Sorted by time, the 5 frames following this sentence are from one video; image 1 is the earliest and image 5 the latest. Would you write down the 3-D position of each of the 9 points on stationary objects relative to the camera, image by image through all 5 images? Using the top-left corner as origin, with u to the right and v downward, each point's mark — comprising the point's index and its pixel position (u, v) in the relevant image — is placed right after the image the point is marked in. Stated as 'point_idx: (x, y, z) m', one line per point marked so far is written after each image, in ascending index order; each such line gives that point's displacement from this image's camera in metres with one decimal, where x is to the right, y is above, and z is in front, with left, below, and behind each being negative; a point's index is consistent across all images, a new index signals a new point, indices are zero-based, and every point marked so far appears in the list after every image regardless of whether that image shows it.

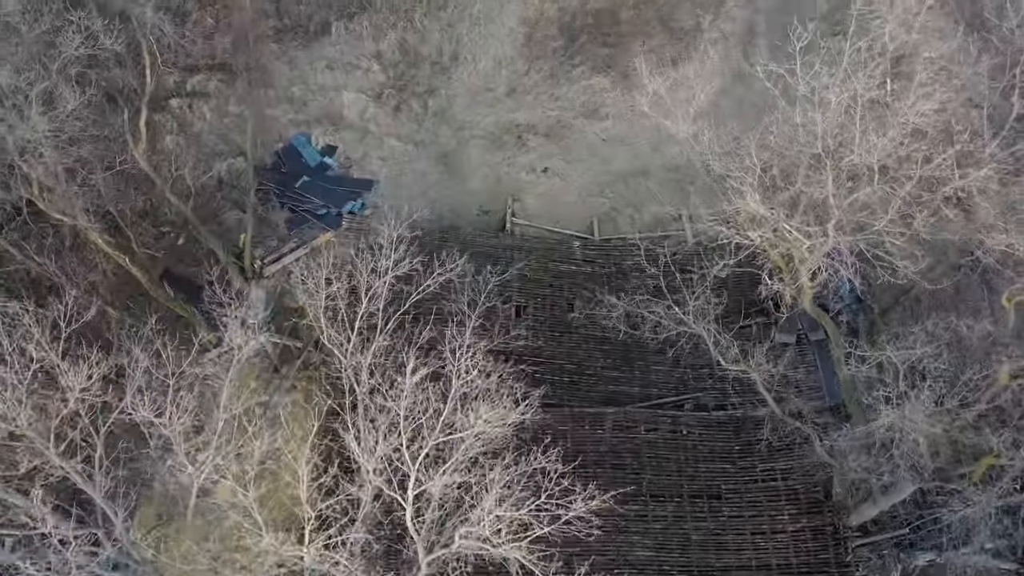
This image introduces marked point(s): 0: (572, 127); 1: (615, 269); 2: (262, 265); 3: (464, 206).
0: (+1.6, +4.2, +17.8) m
1: (+2.3, +0.5, +14.8) m
2: (-5.6, +0.5, +15.1) m
3: (-1.2, +2.0, +16.7) m
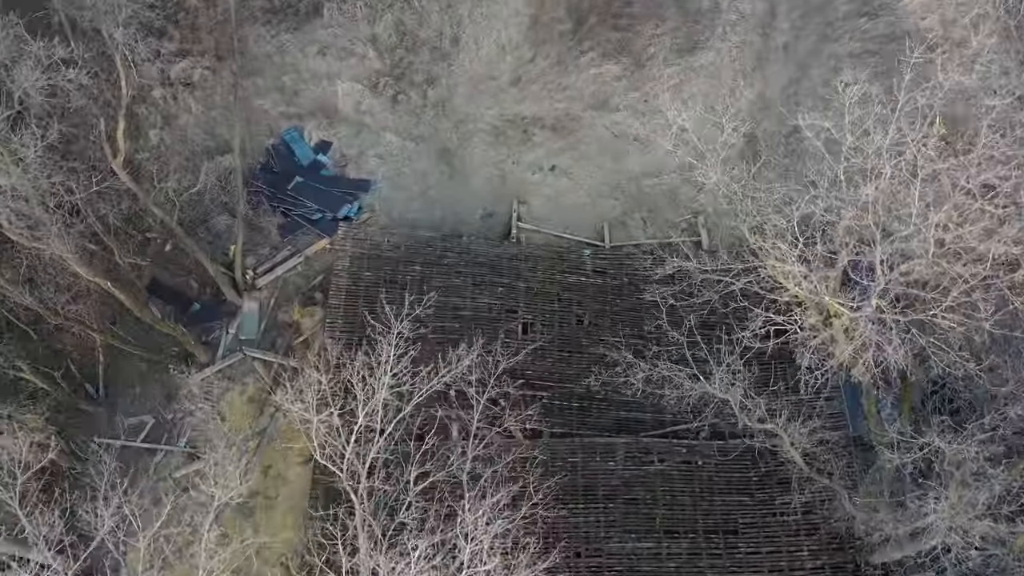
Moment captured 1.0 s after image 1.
0: (+1.7, +4.2, +16.7) m
1: (+2.4, +0.2, +14.0) m
2: (-5.5, +0.2, +14.3) m
3: (-1.1, +1.8, +15.8) m
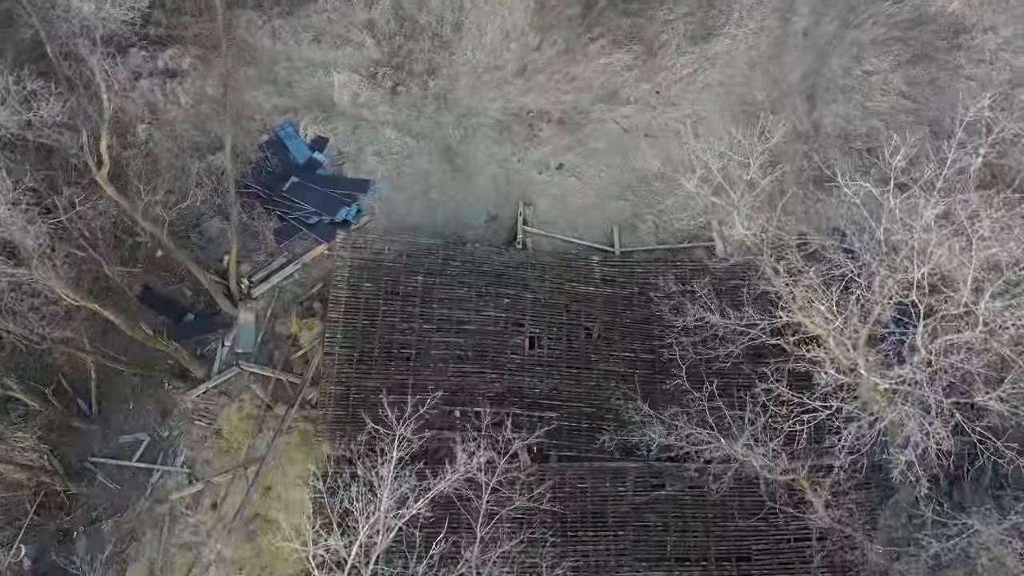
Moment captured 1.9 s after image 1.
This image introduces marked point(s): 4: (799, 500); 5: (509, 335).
0: (+1.8, +4.1, +16.0) m
1: (+2.5, 0.0, +13.5) m
2: (-5.3, 0.0, +13.7) m
3: (-1.0, +1.7, +15.1) m
4: (+4.9, -3.7, +11.6) m
5: (-0.1, -0.9, +12.7) m
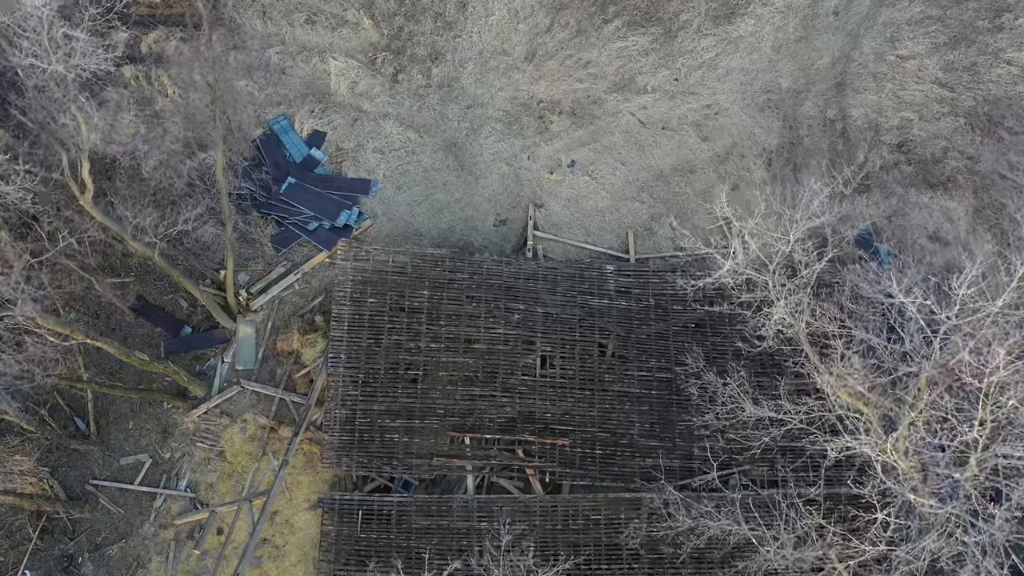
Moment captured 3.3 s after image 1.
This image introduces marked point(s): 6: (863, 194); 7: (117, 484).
0: (+2.0, +4.1, +15.0) m
1: (+2.7, -0.3, +12.9) m
2: (-5.1, -0.2, +13.2) m
3: (-0.7, +1.6, +14.4) m
4: (+5.1, -4.1, +11.4) m
5: (+0.1, -1.2, +12.2) m
6: (+7.6, +2.0, +14.6) m
7: (-7.1, -3.5, +12.2) m
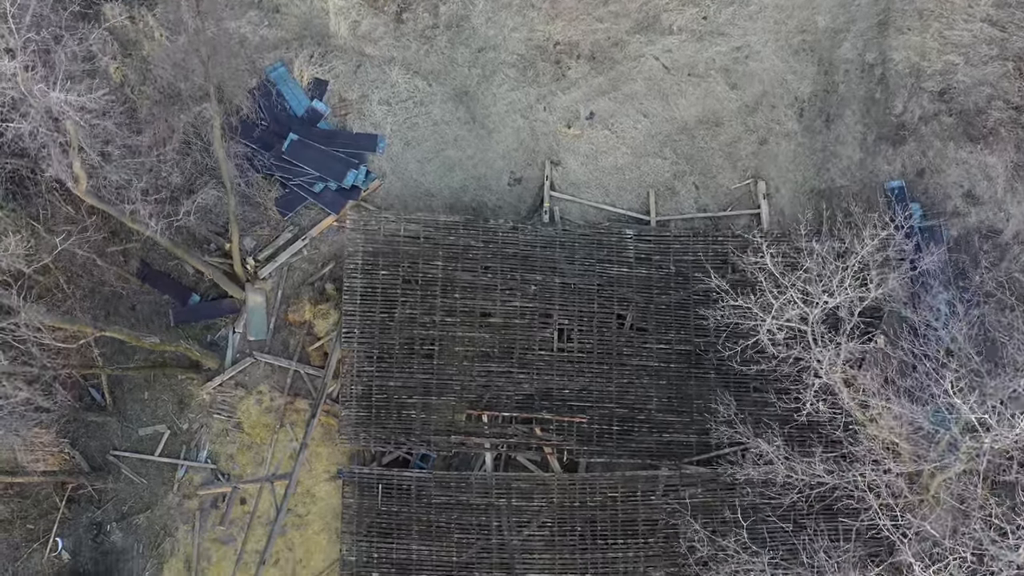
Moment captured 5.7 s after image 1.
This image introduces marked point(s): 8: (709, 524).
0: (+2.3, +4.9, +13.9) m
1: (+3.0, +0.3, +12.5) m
2: (-4.8, +0.4, +12.7) m
3: (-0.4, +2.4, +13.7) m
4: (+5.4, -3.7, +11.6) m
5: (+0.4, -0.7, +12.0) m
6: (+7.9, +2.9, +13.8) m
7: (-6.8, -3.0, +12.3) m
8: (+3.3, -4.0, +11.4) m
